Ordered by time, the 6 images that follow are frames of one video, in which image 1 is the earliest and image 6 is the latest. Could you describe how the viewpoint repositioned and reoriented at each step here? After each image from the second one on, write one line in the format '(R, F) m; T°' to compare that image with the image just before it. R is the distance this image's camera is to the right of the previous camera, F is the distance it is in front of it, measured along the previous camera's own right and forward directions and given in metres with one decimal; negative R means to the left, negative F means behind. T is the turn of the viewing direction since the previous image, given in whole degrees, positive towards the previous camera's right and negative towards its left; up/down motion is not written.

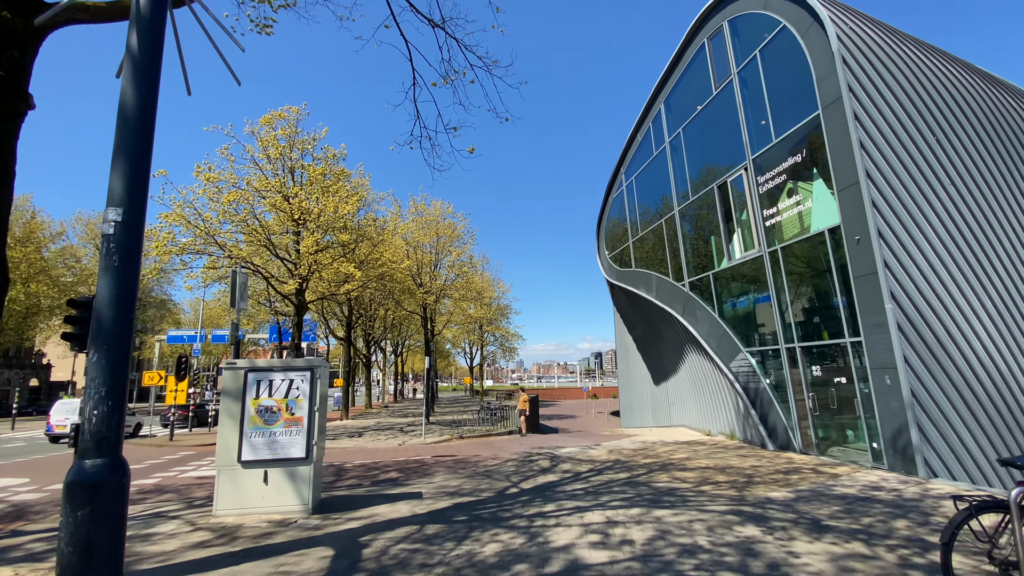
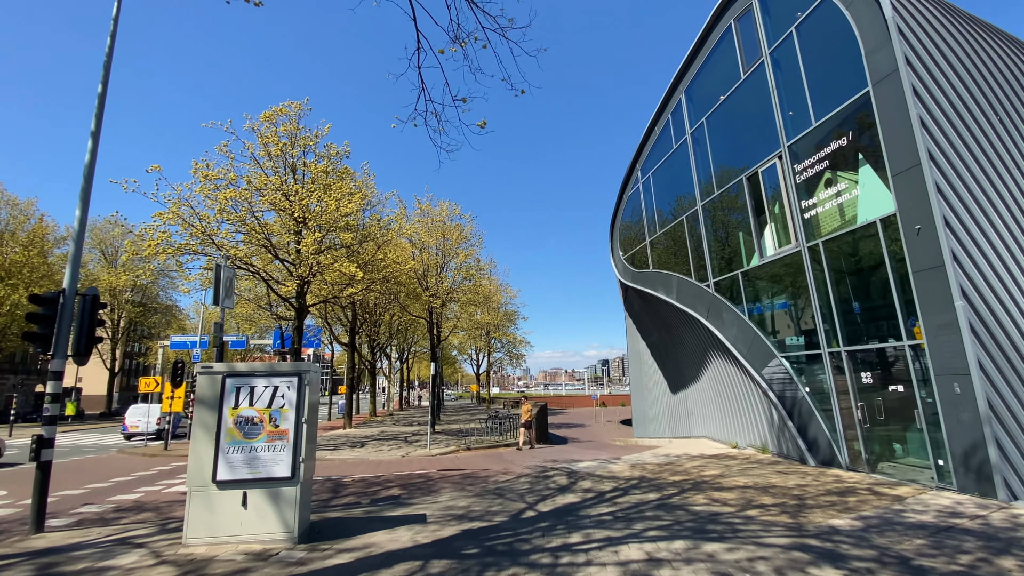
(-0.1, +0.9) m; -1°
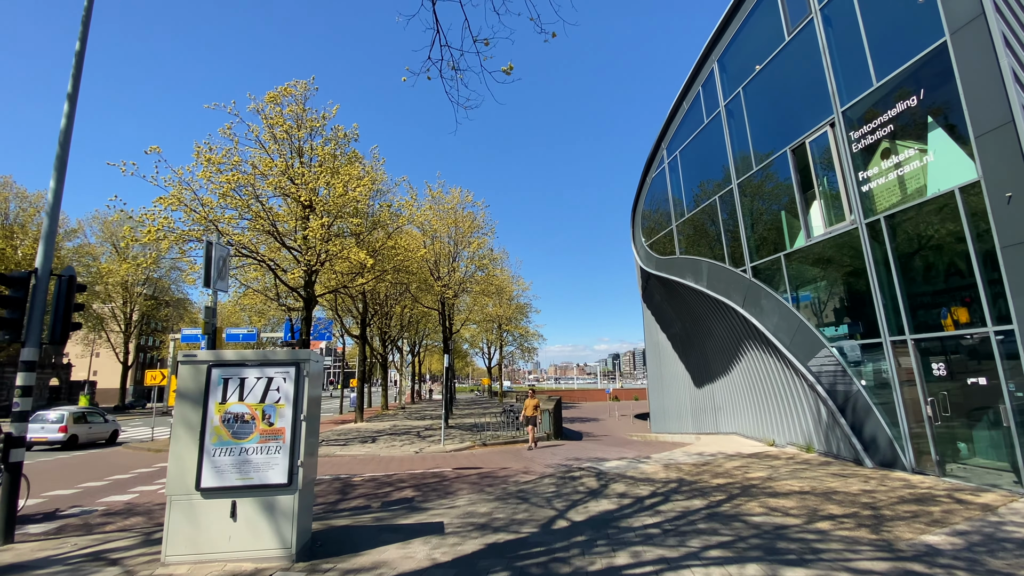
(-0.2, +0.8) m; -1°
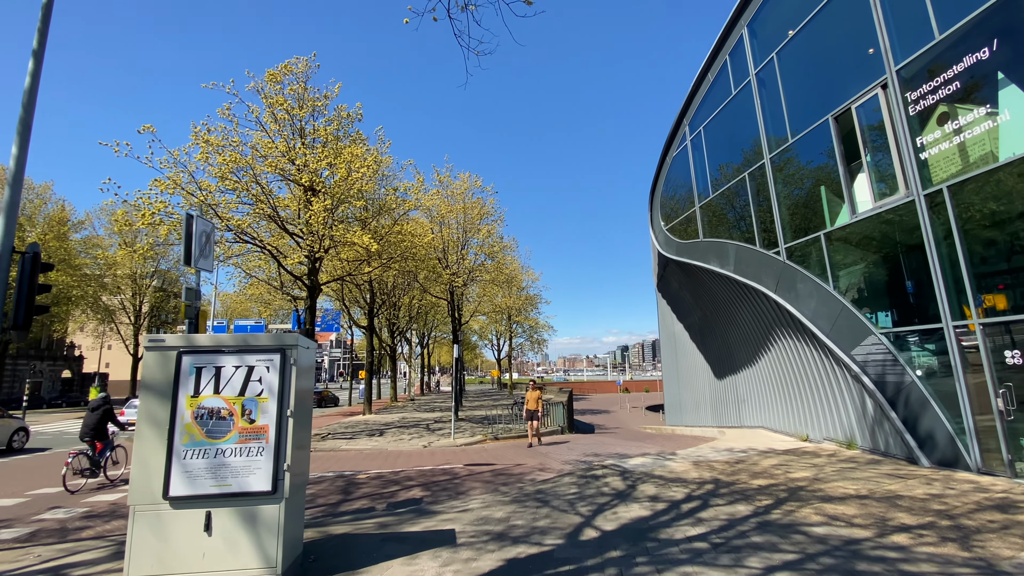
(-0.1, +0.8) m; -1°
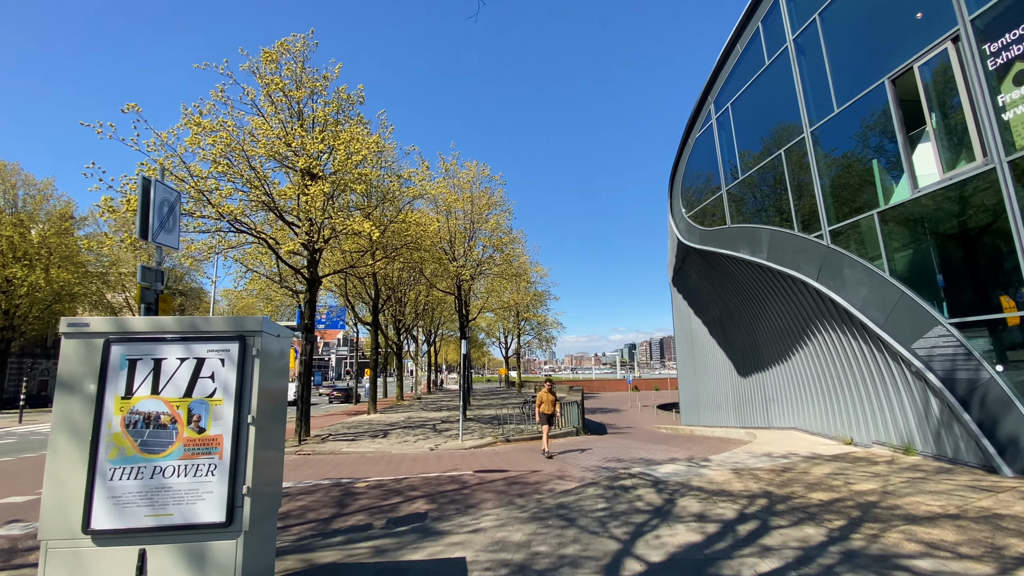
(-0.1, +0.9) m; -1°
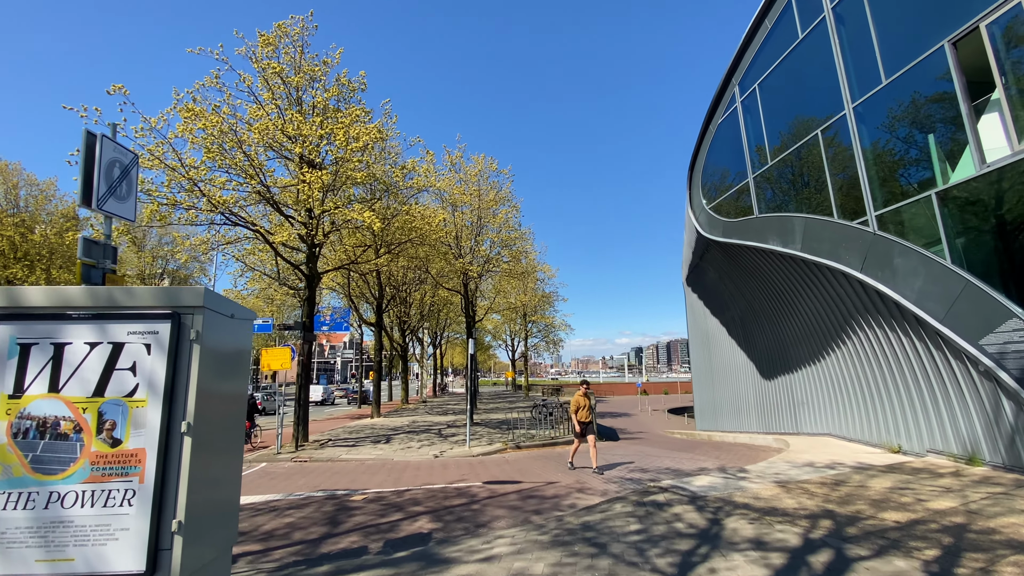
(-0.1, +0.8) m; -1°
